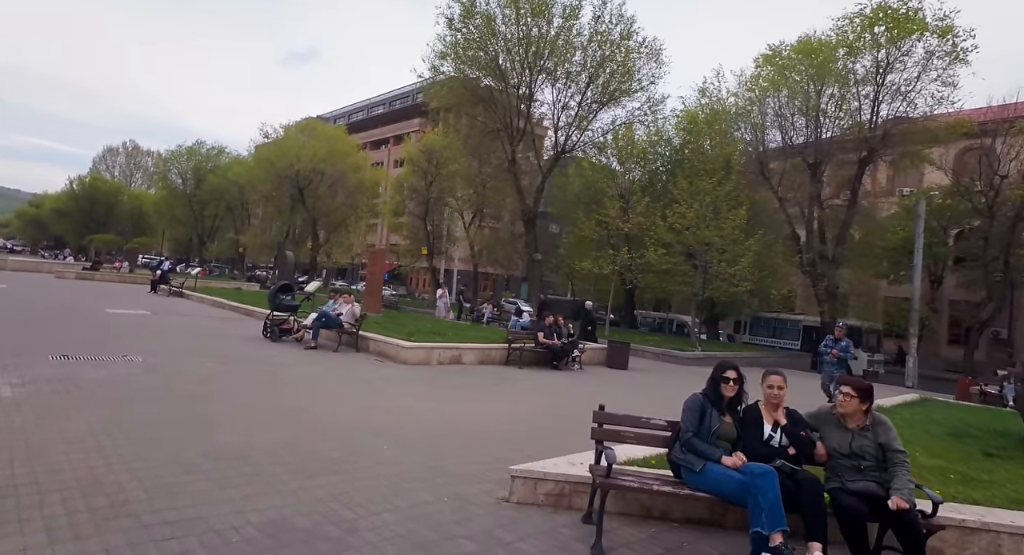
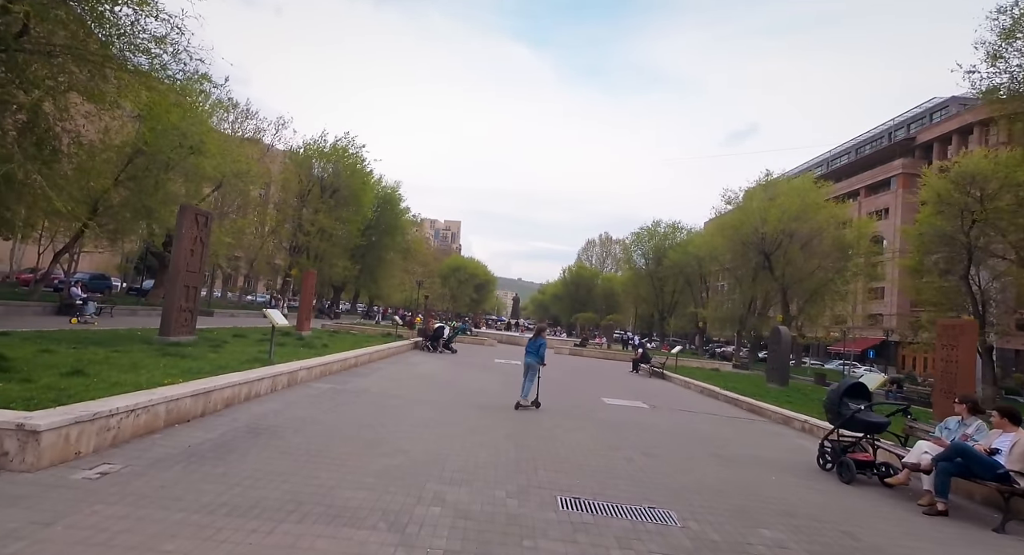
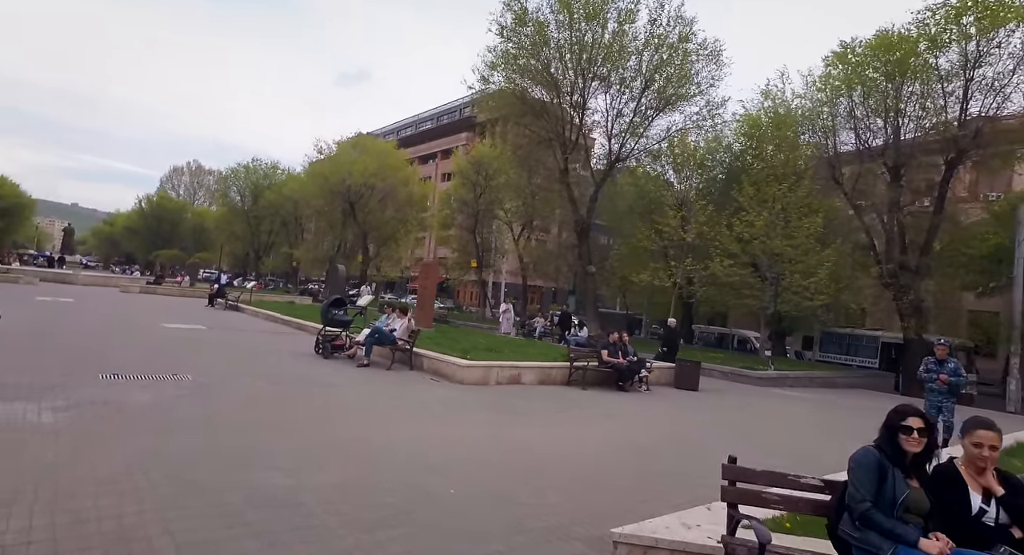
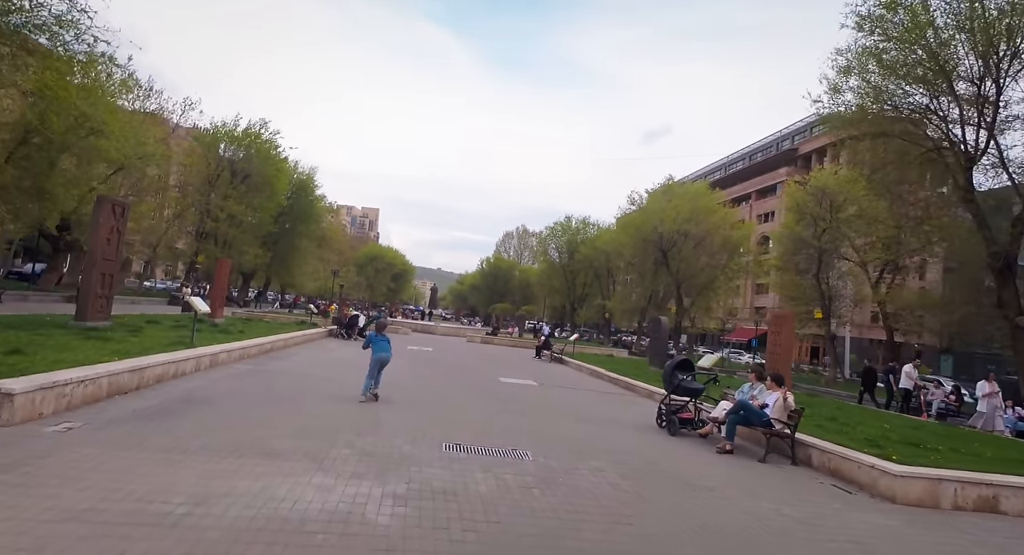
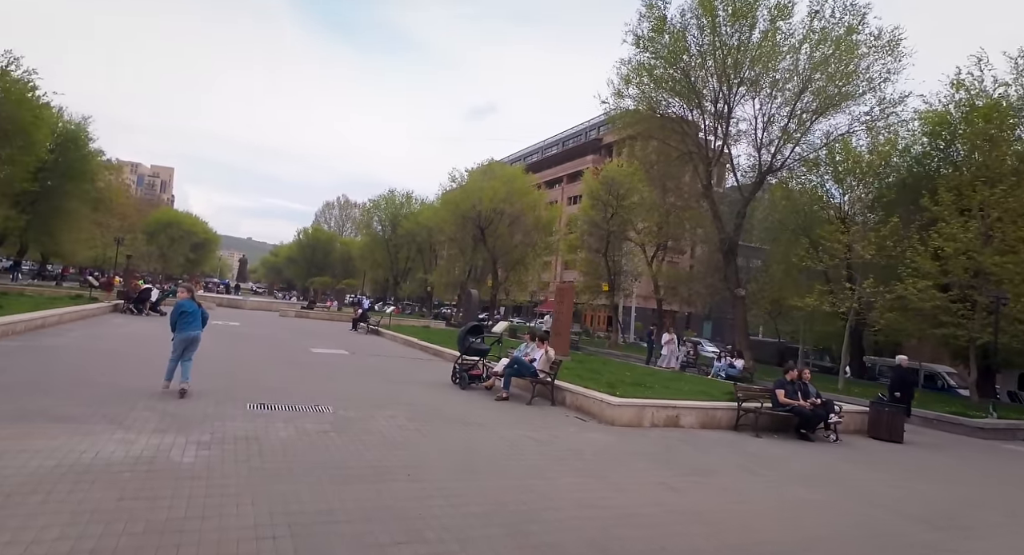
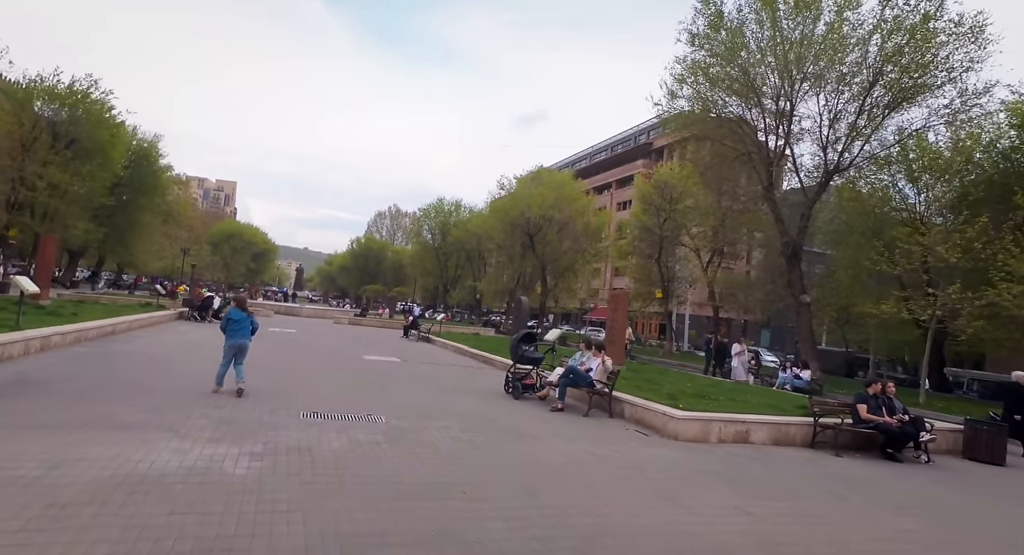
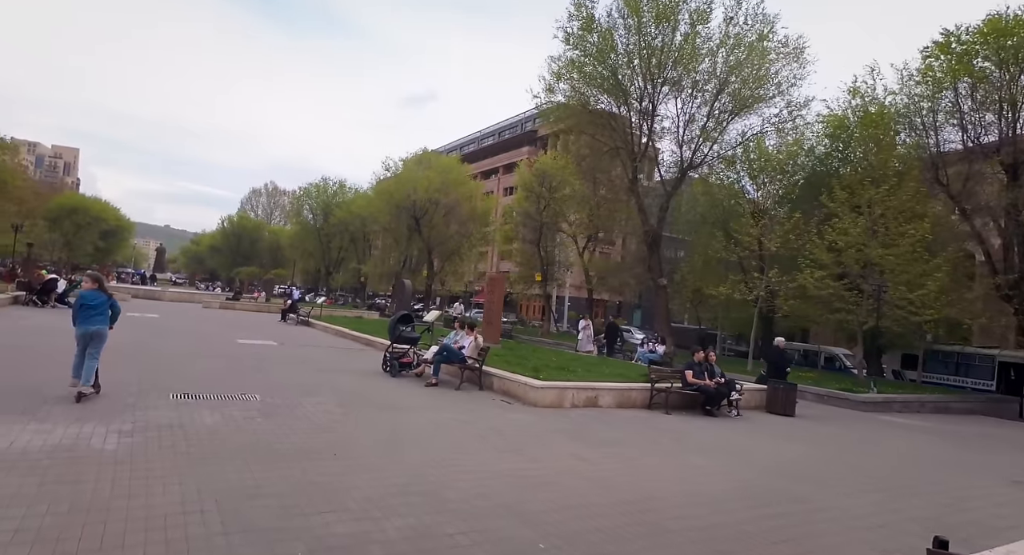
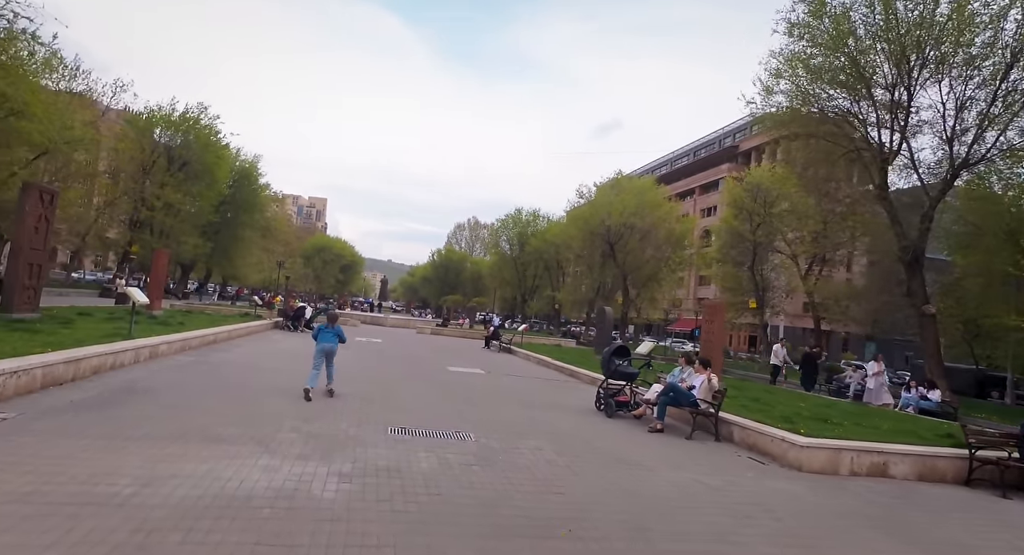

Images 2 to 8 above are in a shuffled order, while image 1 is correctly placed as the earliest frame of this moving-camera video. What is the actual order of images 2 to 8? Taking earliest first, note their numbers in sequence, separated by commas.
3, 7, 5, 6, 8, 4, 2
